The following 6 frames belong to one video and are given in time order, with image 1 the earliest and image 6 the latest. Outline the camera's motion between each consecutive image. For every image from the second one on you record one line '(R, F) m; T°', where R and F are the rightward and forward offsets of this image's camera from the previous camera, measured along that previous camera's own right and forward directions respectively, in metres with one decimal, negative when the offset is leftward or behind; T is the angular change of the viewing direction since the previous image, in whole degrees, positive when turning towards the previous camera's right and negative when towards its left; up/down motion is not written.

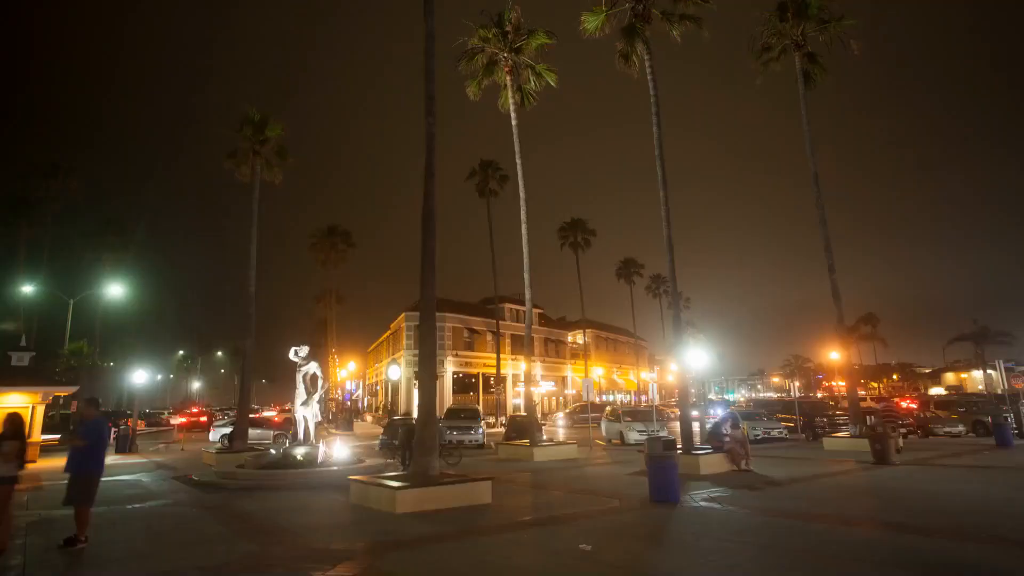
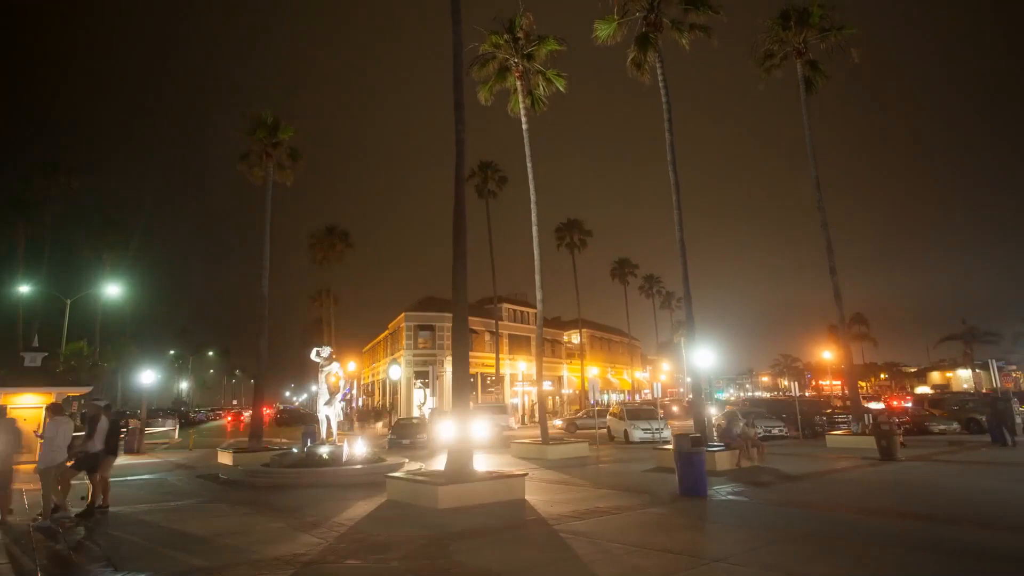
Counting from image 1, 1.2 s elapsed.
(-0.8, -0.4) m; +1°
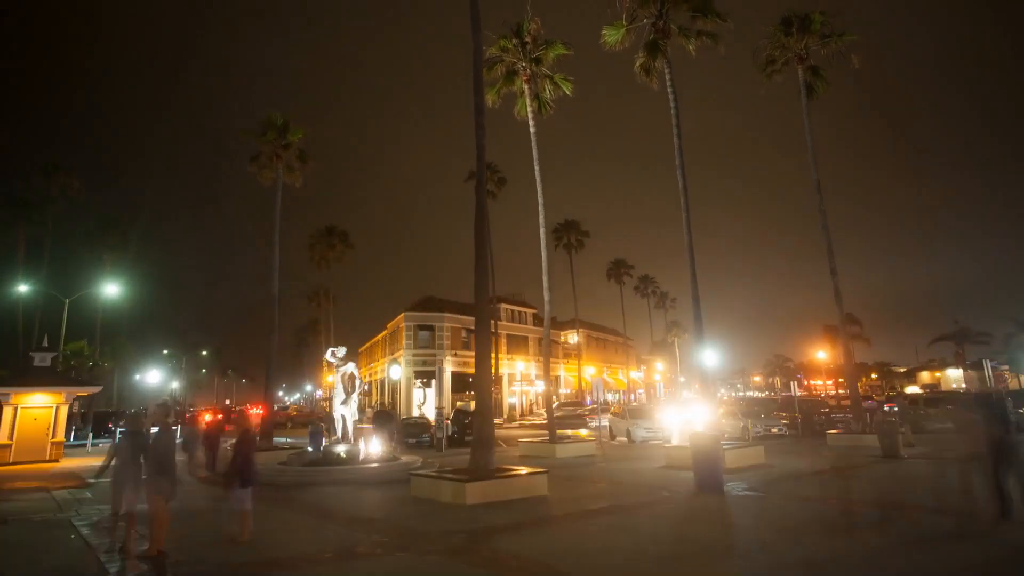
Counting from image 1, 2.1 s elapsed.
(-0.6, -0.3) m; +1°
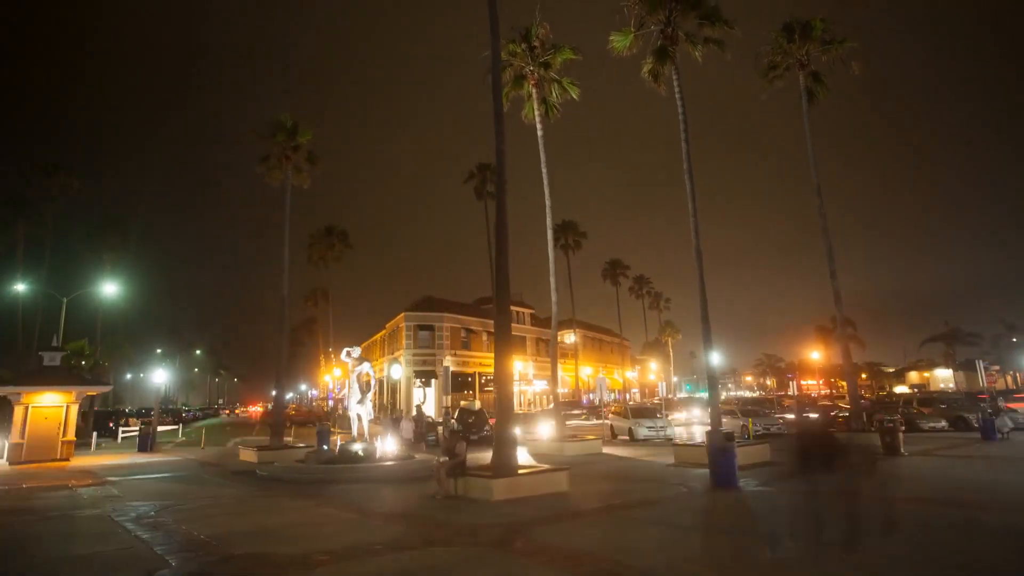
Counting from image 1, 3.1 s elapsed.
(-0.6, -0.4) m; +1°
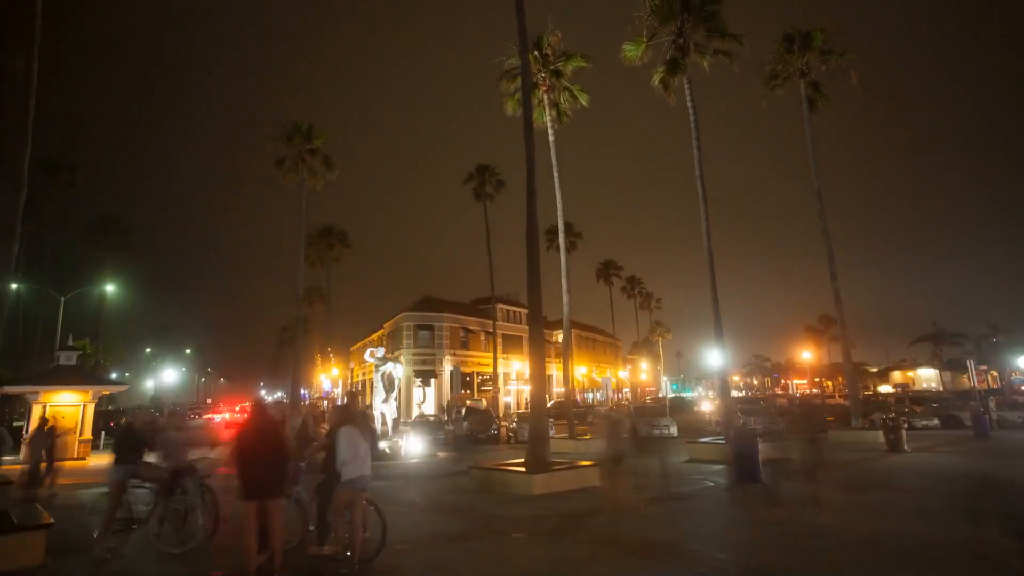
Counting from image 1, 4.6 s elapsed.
(-1.0, -0.6) m; +1°
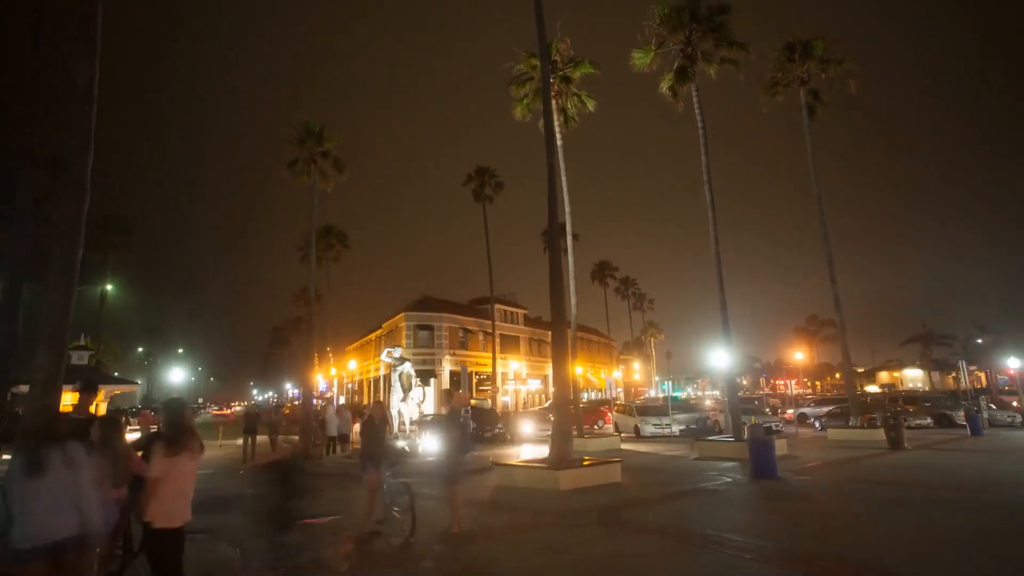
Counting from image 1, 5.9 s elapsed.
(-0.8, -0.5) m; +1°
